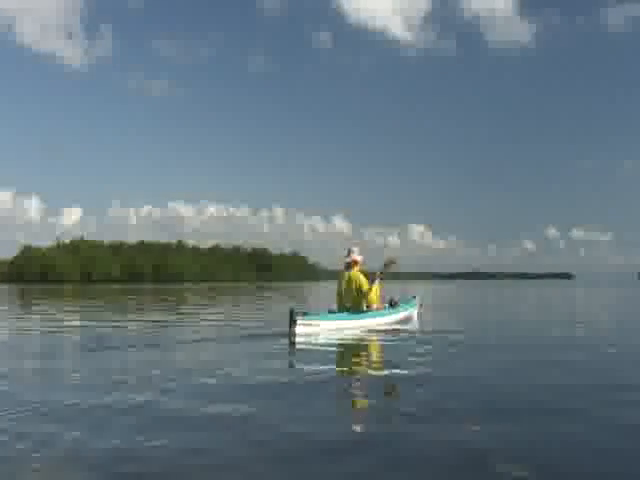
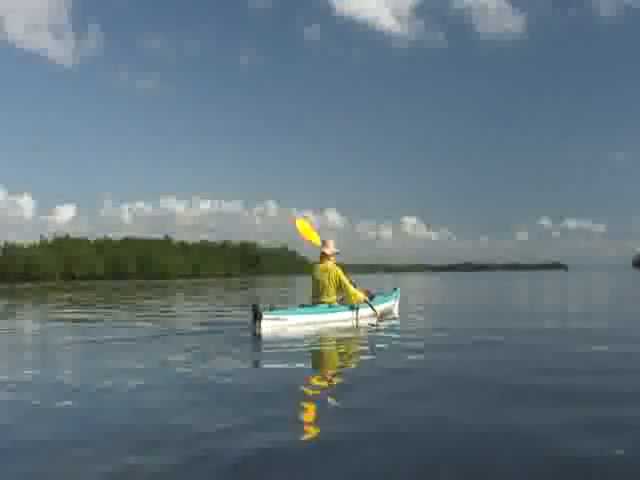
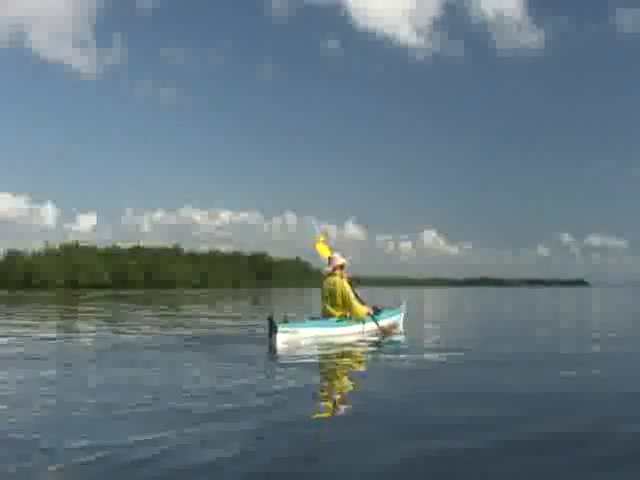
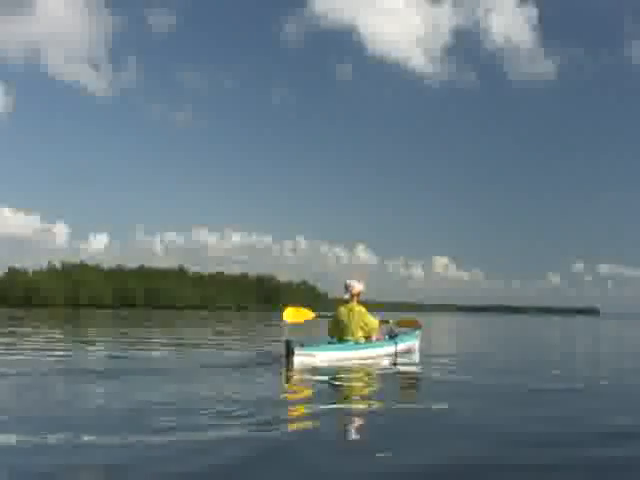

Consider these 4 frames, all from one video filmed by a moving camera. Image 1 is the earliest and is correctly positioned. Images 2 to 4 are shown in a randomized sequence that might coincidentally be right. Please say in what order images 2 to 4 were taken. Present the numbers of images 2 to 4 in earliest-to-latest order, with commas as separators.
2, 3, 4
